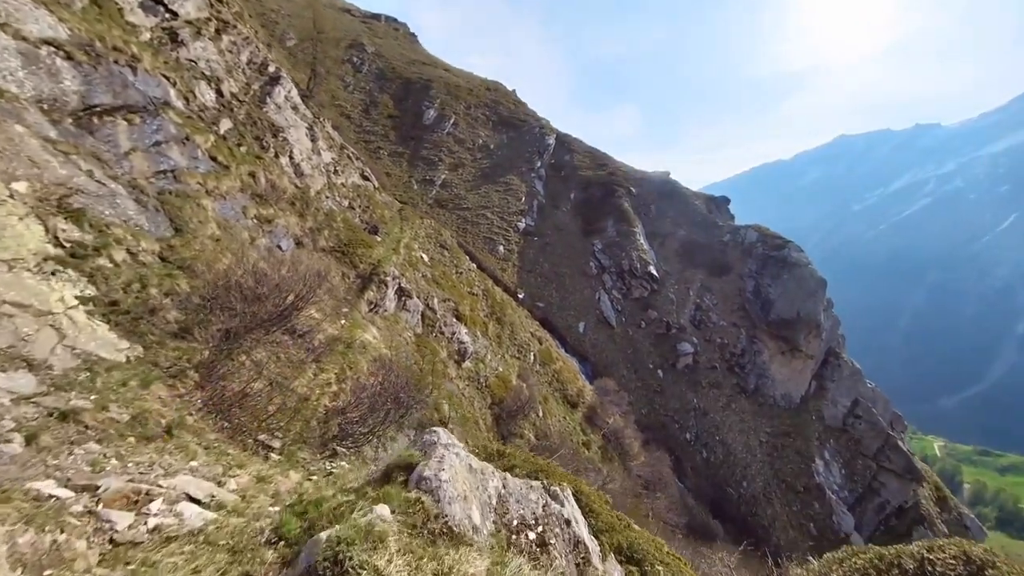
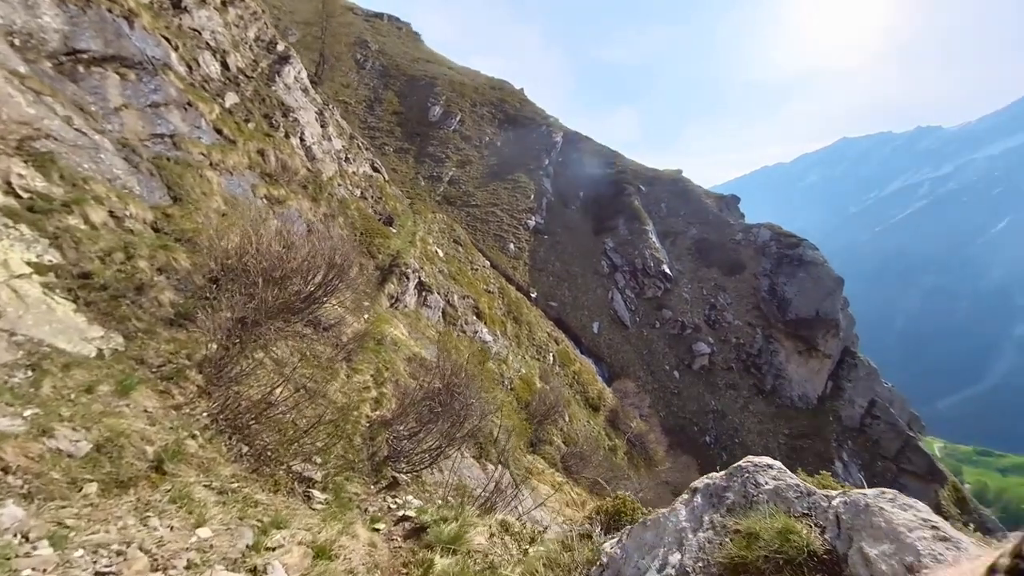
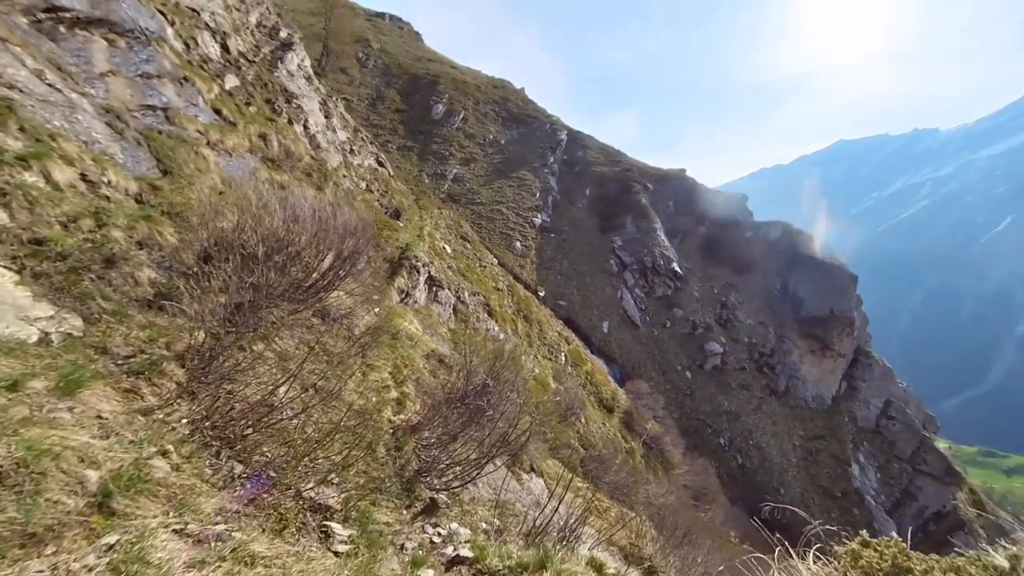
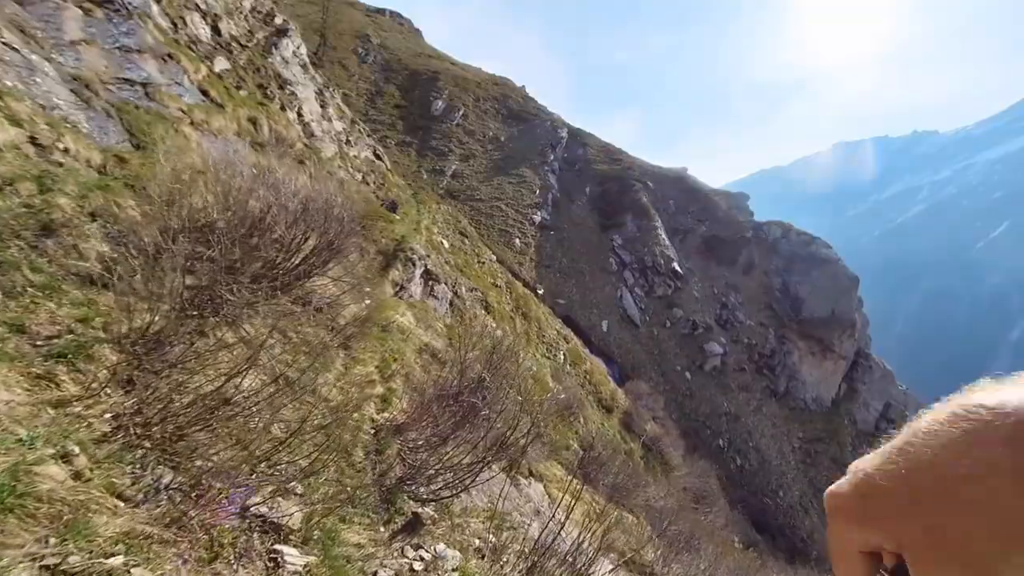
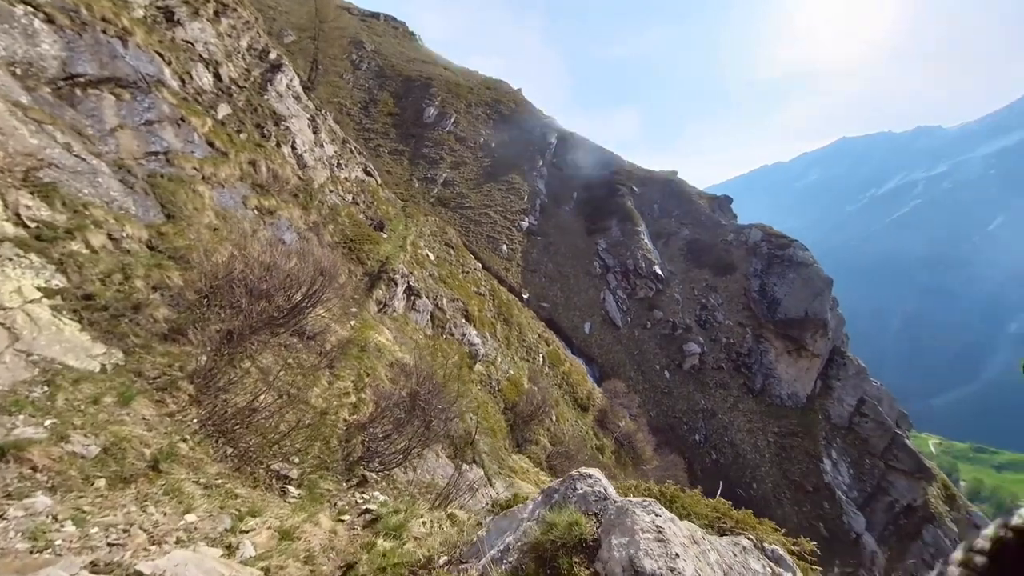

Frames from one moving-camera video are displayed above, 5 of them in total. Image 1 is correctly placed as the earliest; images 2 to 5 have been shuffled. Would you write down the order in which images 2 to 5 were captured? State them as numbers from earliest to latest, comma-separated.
5, 2, 3, 4
